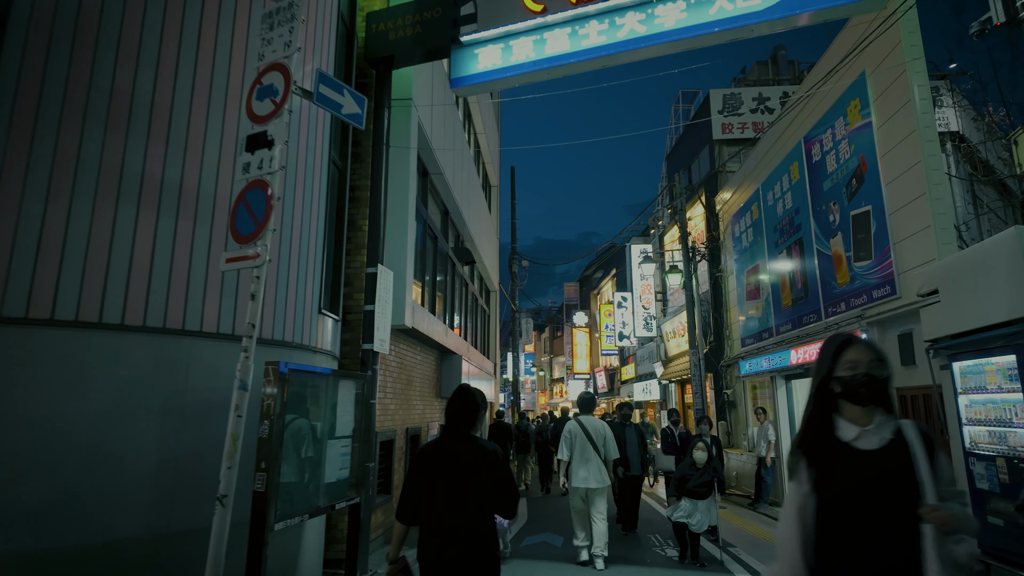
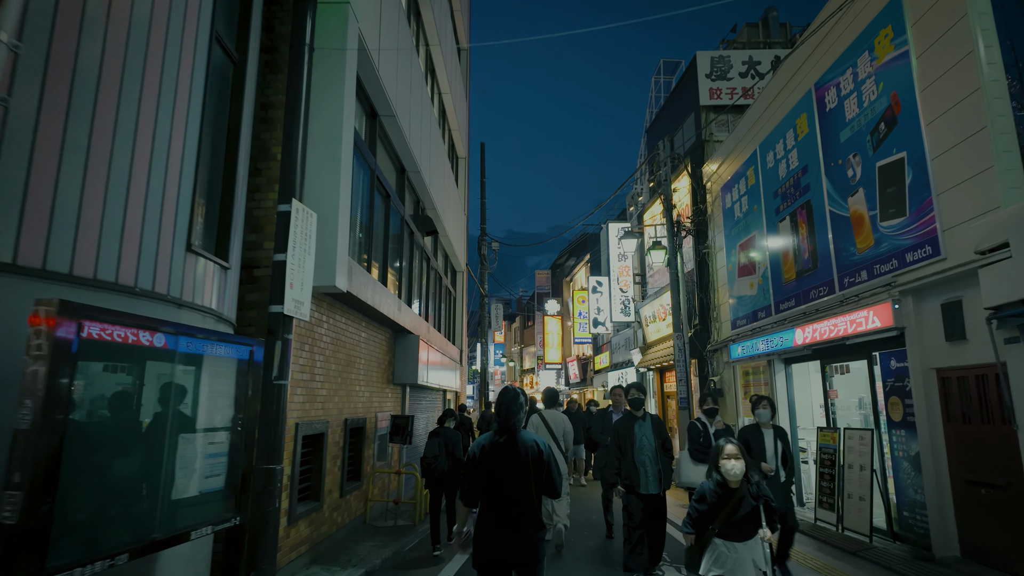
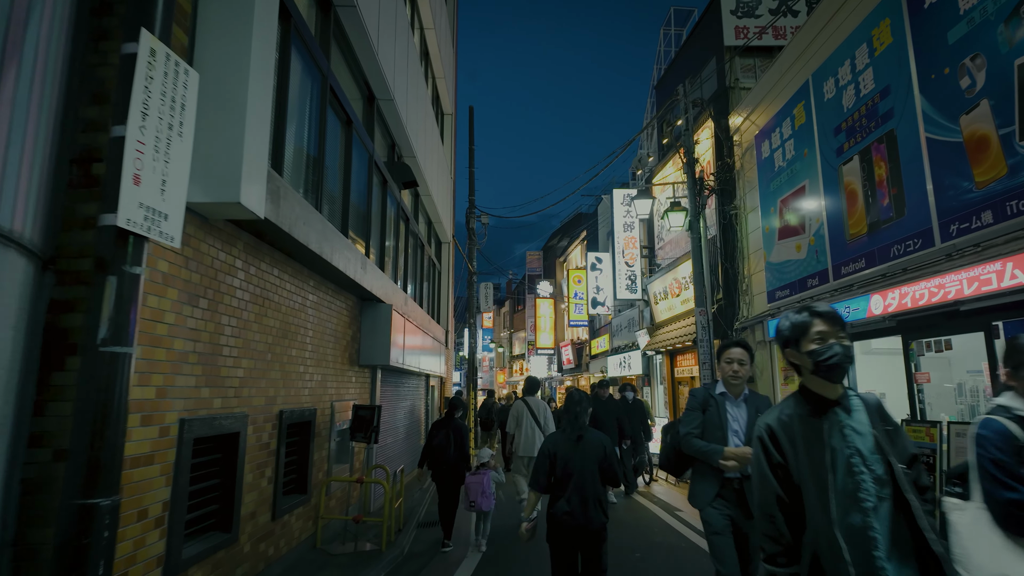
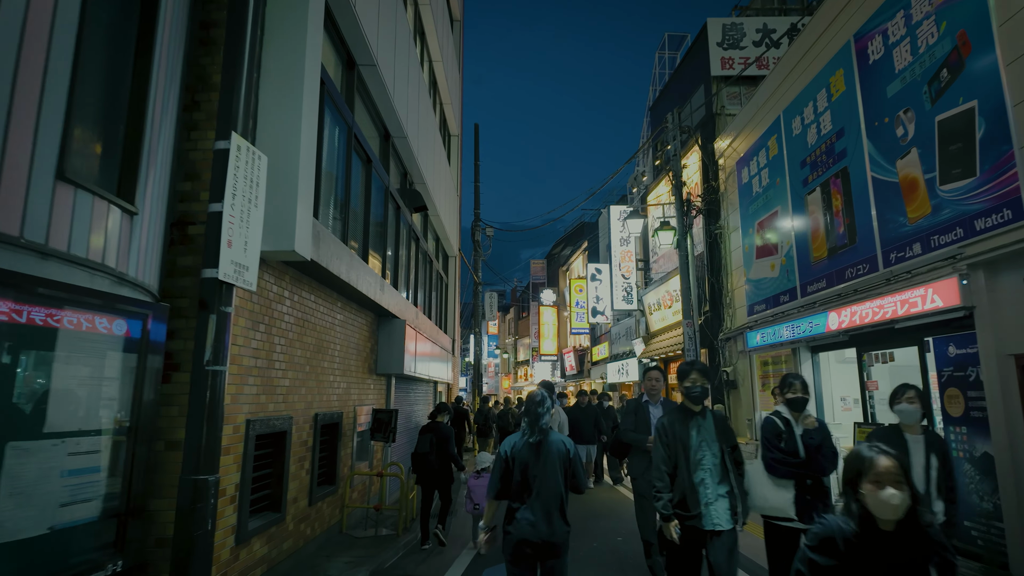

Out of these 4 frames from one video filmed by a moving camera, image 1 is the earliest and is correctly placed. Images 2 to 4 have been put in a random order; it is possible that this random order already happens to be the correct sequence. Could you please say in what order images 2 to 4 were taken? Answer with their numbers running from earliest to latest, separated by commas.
2, 4, 3
